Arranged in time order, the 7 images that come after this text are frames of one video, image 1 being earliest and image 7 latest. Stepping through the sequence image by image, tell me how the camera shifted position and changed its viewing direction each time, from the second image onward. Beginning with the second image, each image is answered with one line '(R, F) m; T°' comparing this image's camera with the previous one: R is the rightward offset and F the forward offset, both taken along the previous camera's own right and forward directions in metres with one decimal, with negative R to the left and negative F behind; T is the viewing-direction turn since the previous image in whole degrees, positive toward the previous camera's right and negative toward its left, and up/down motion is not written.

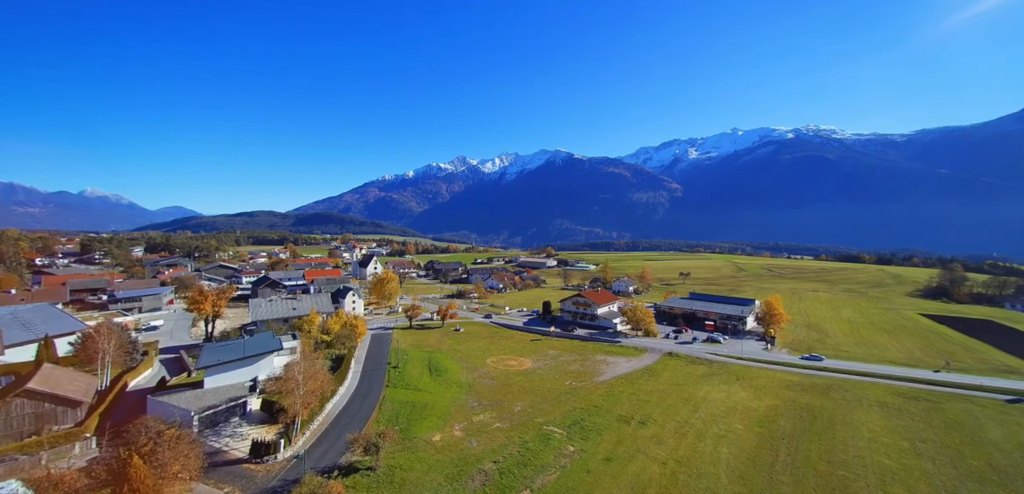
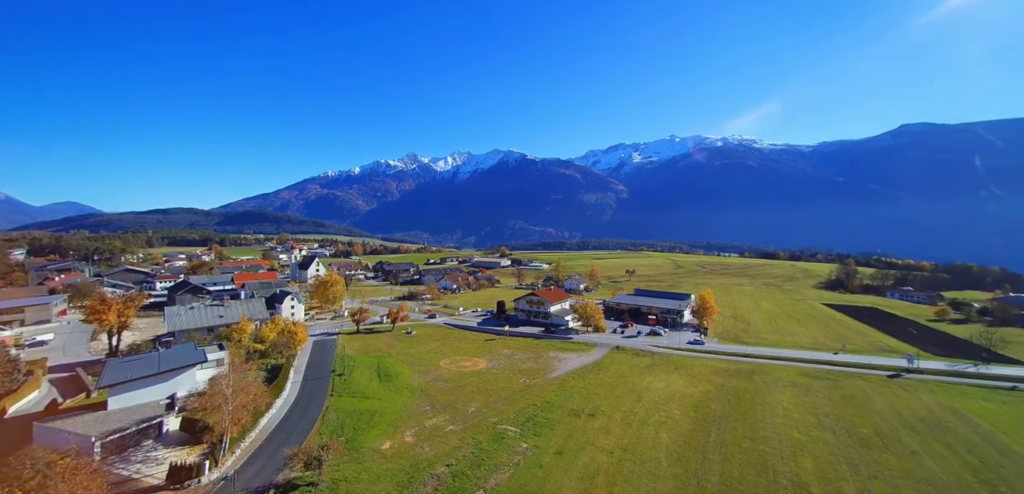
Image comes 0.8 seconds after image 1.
(+0.1, +1.1) m; +6°
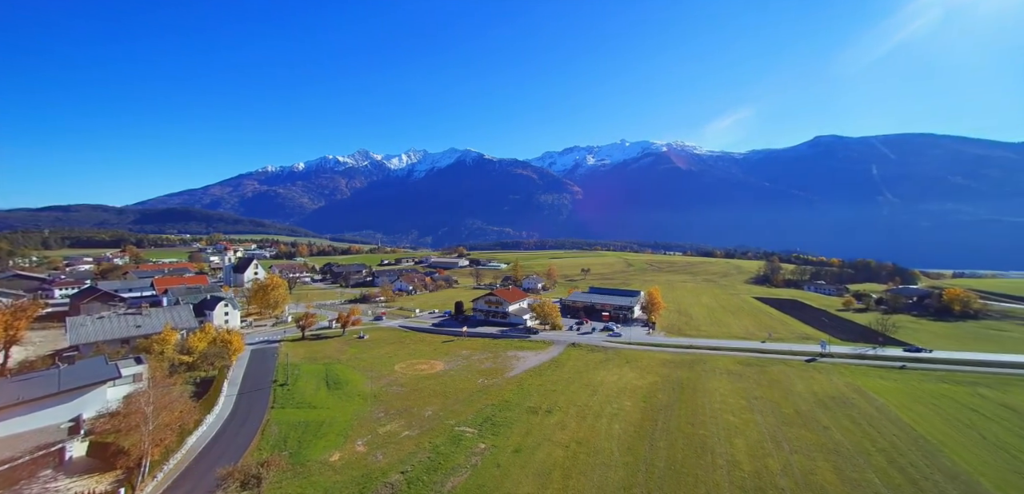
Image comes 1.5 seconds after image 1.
(+0.2, +1.0) m; +5°
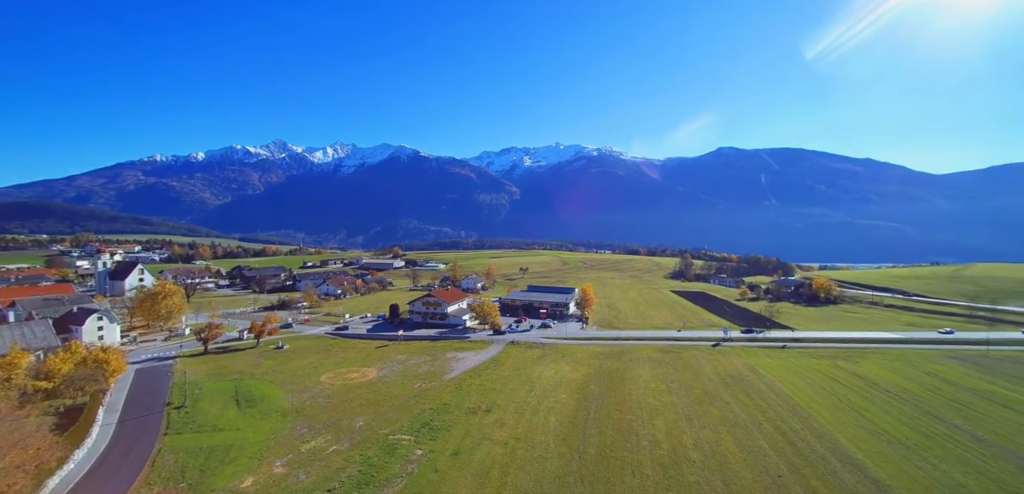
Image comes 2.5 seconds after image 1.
(+0.4, +1.7) m; +8°
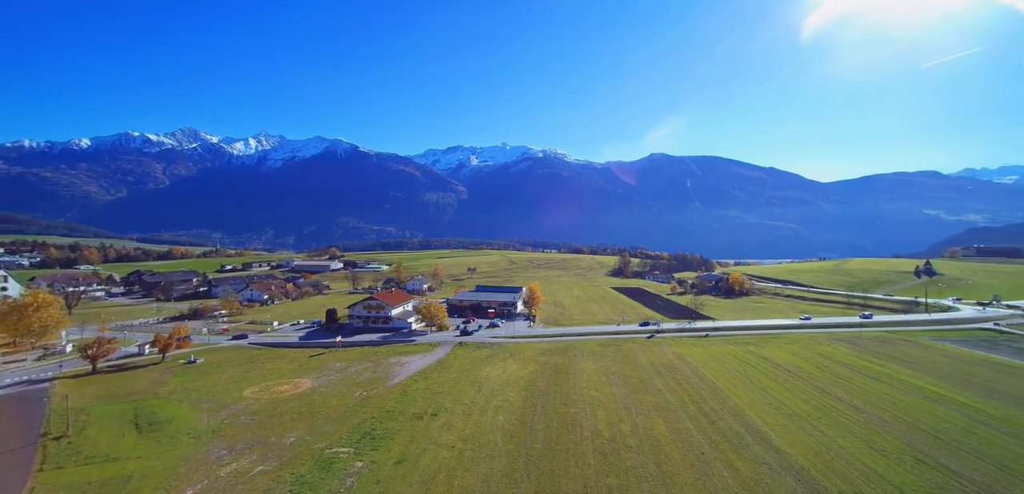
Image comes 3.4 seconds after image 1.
(+0.3, +1.7) m; +6°
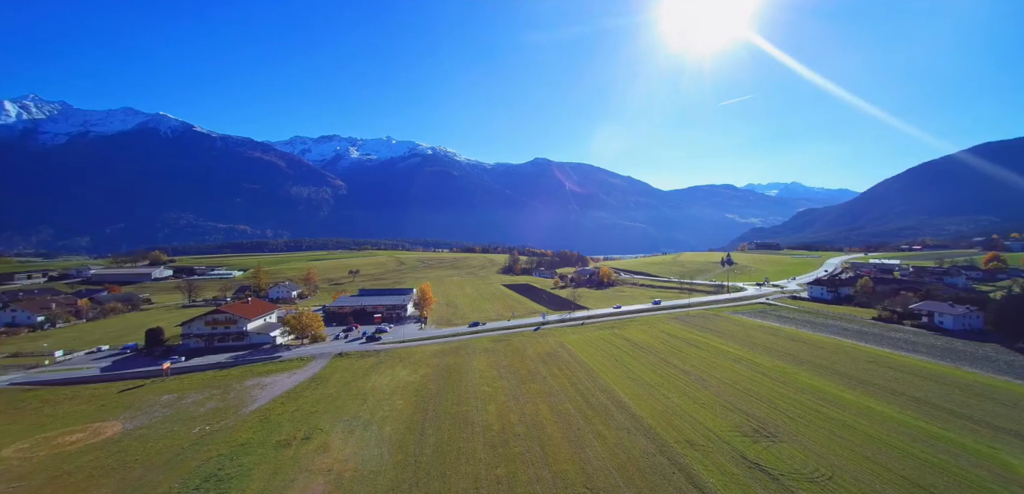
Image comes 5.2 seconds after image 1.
(+1.2, +4.2) m; +13°
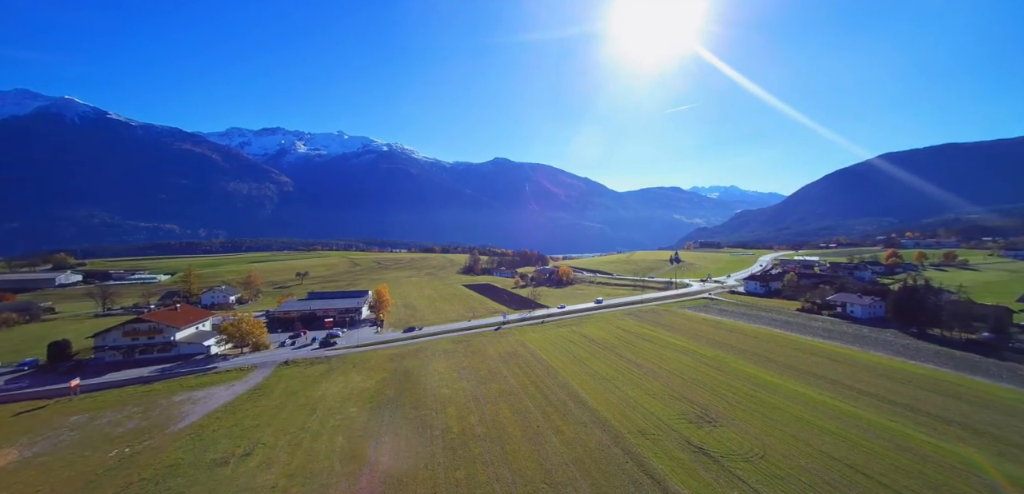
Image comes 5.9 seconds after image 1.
(+0.4, +1.8) m; +5°
